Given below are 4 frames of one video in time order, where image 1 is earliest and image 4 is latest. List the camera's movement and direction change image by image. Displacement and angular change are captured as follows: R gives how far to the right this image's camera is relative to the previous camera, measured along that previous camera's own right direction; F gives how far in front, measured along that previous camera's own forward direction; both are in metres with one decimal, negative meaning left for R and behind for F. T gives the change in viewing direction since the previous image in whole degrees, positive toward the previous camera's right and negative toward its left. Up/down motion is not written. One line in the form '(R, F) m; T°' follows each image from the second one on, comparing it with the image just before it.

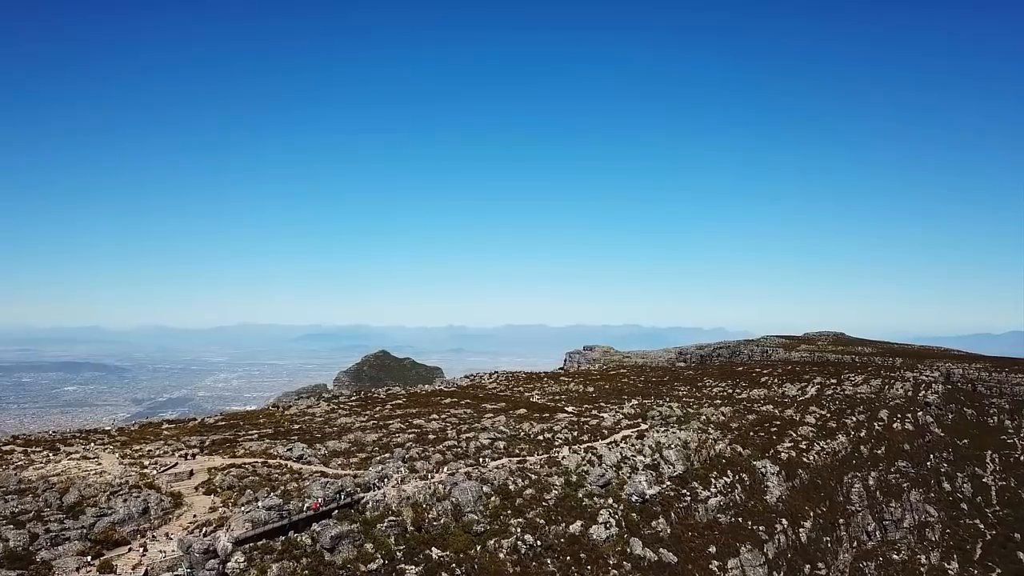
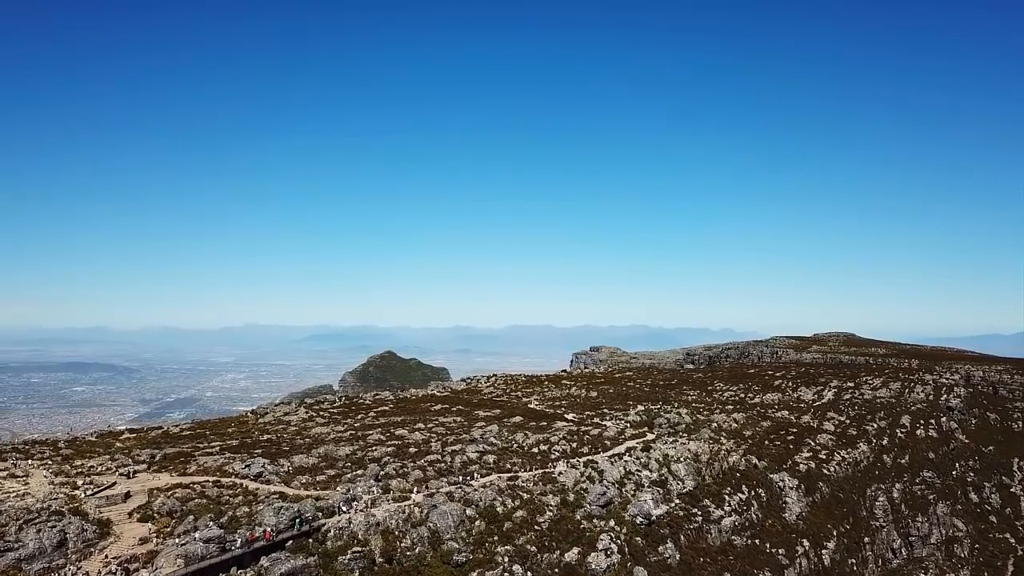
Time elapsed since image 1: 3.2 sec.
(+1.5, +5.4) m; -1°
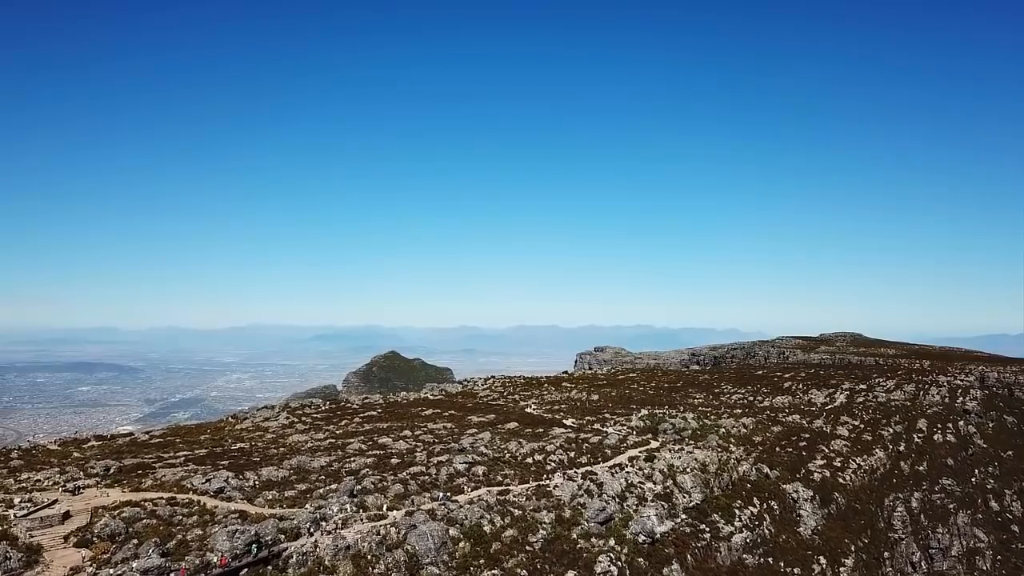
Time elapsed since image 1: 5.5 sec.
(+1.1, +3.9) m; 0°
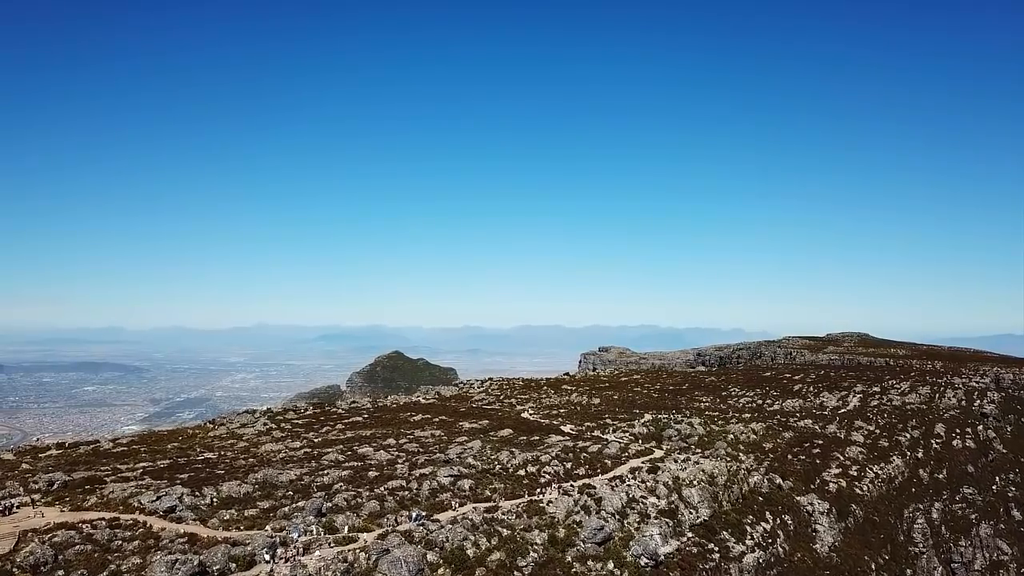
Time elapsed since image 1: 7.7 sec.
(+1.2, +3.9) m; -1°
